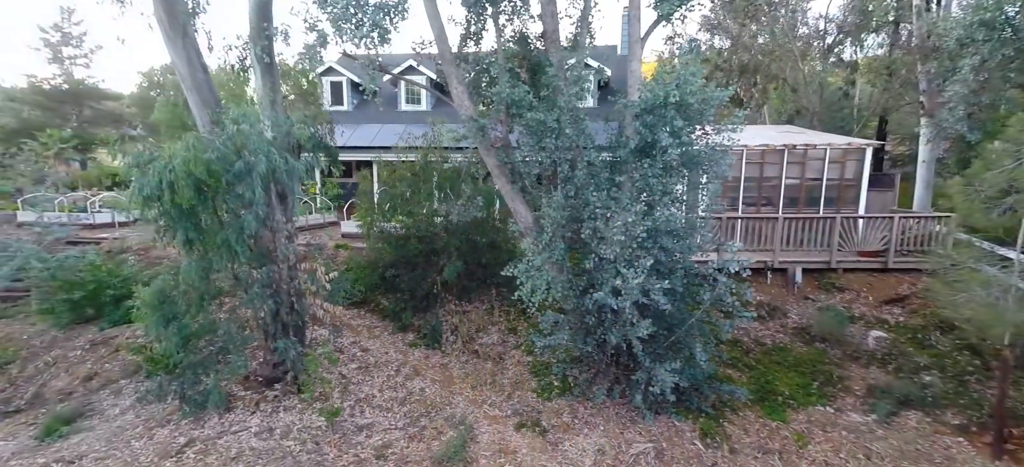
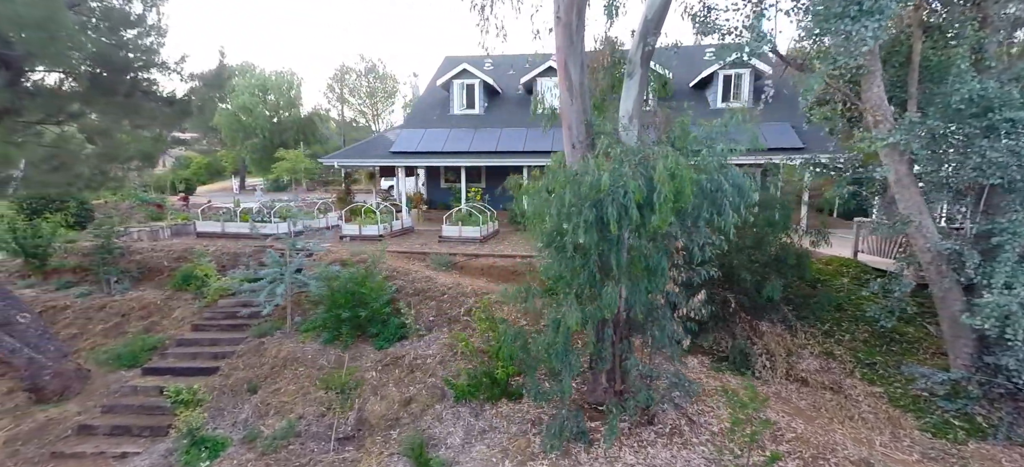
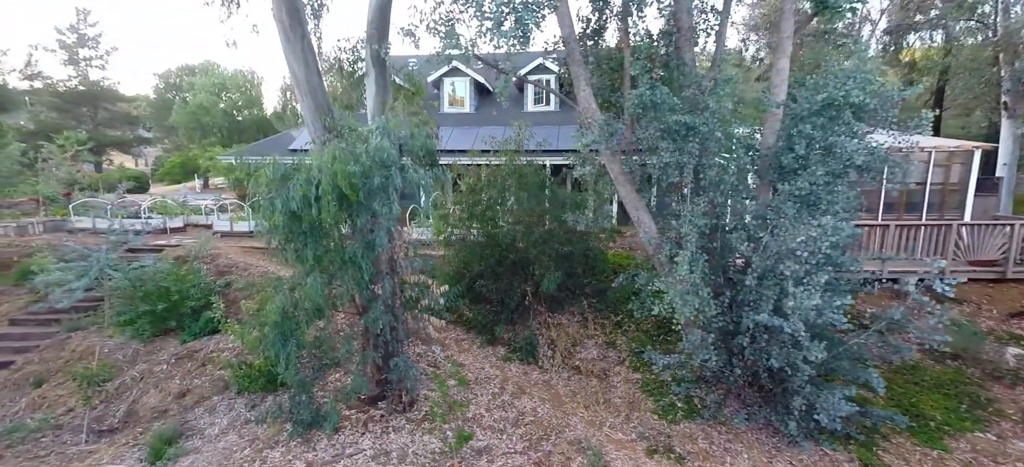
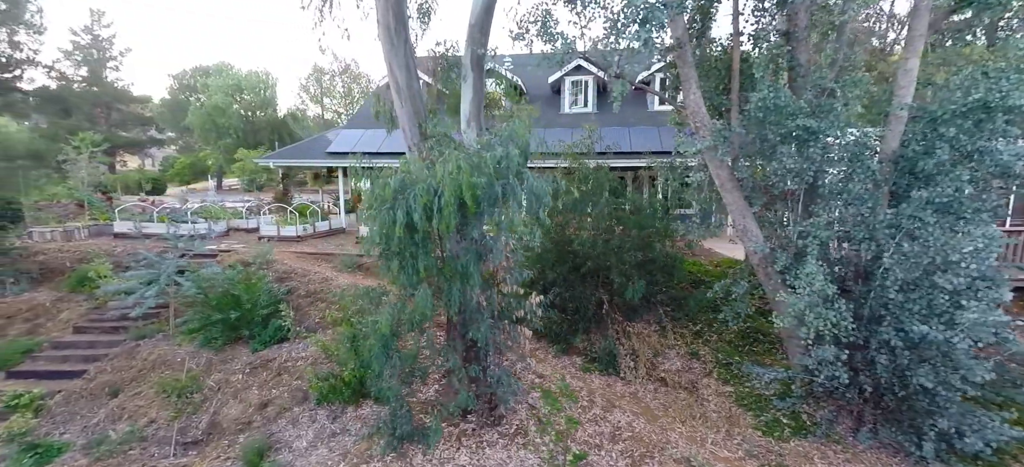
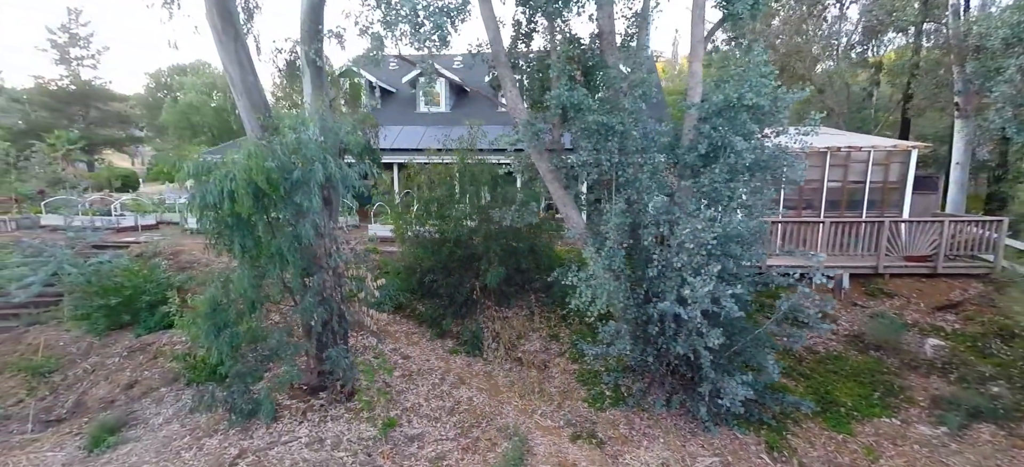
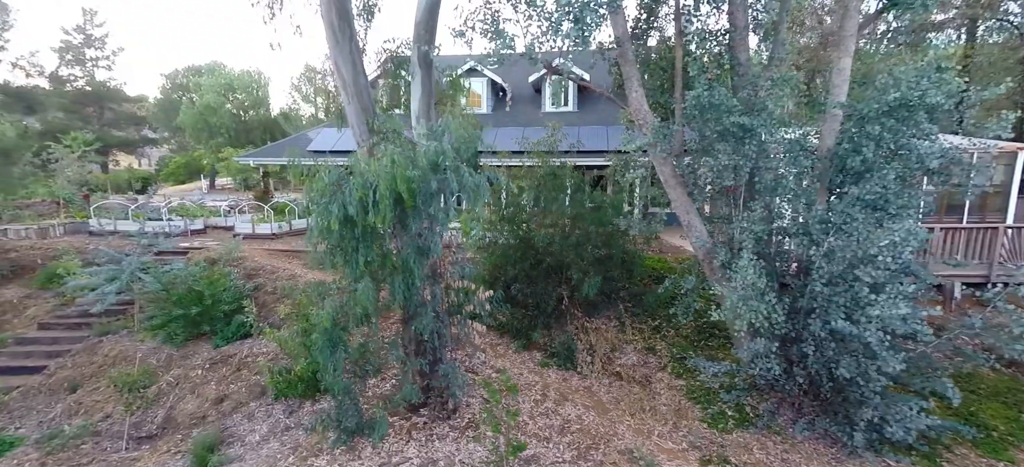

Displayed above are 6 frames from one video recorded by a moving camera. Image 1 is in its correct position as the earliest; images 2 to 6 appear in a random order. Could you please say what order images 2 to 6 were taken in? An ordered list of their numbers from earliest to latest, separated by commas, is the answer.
5, 3, 6, 4, 2
